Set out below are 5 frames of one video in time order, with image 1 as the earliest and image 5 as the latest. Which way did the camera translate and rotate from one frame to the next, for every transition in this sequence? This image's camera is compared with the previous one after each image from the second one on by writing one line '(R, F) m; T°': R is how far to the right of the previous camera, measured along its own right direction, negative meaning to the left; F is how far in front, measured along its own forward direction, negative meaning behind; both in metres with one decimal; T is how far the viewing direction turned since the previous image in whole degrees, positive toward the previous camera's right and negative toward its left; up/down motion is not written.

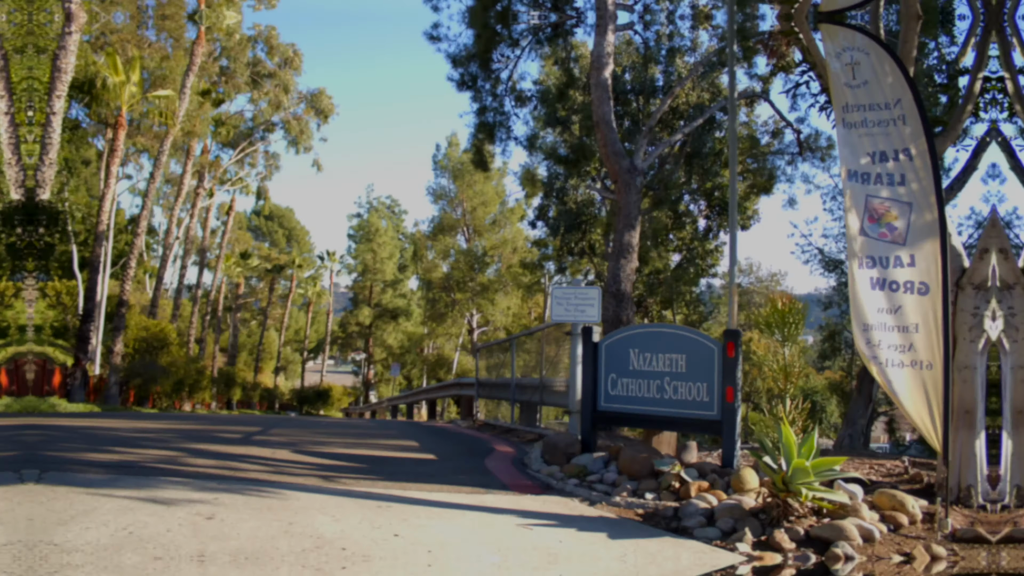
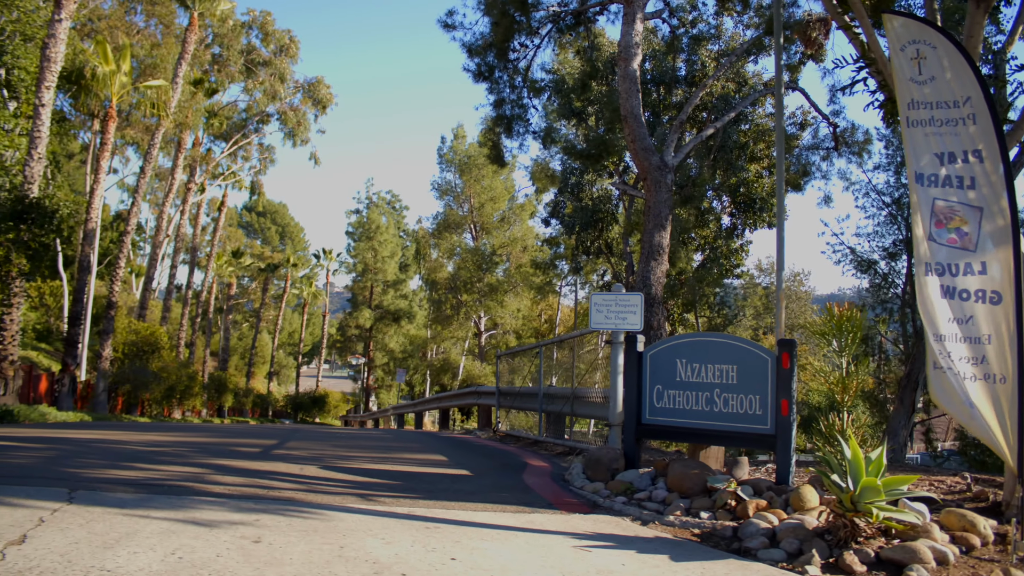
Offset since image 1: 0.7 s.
(-0.3, +0.3) m; -1°
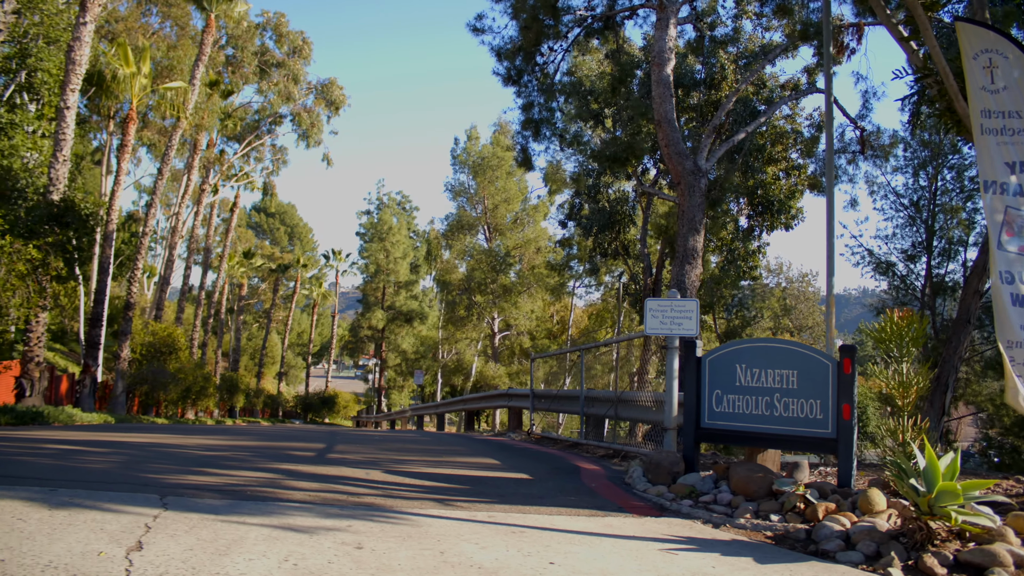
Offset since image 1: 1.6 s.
(-0.6, -0.1) m; 0°
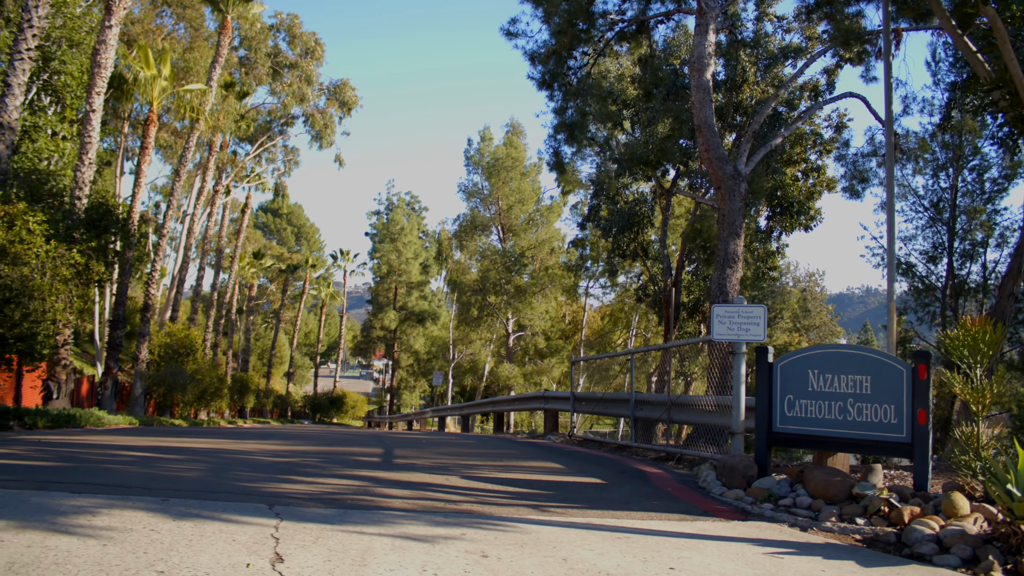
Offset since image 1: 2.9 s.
(-0.8, -0.1) m; 0°
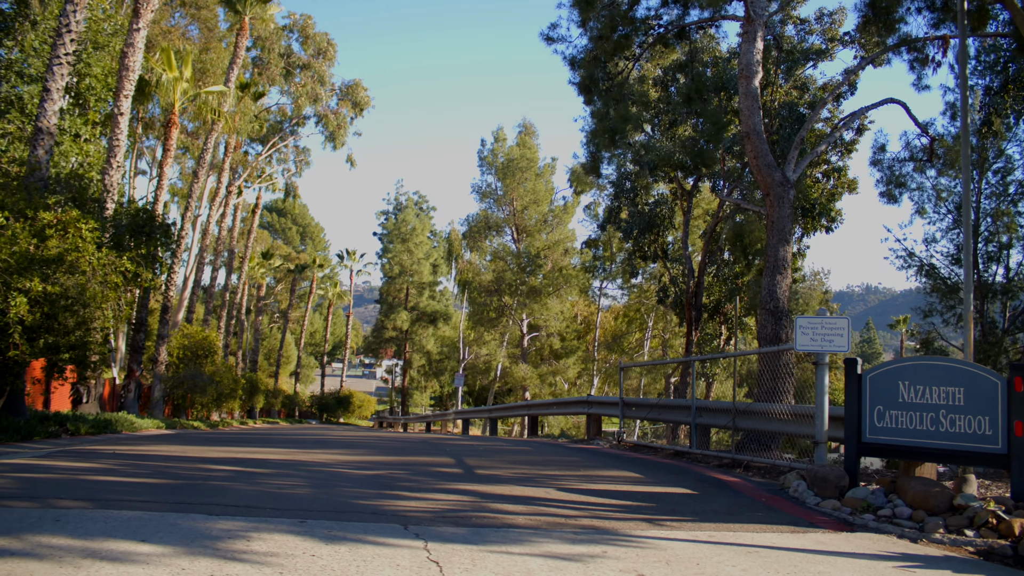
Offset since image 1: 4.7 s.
(-1.1, 0.0) m; +1°
